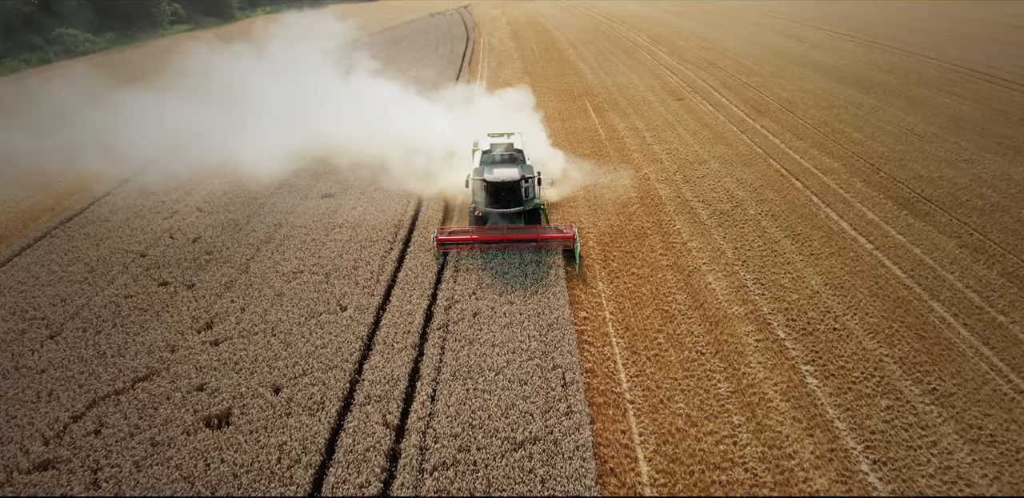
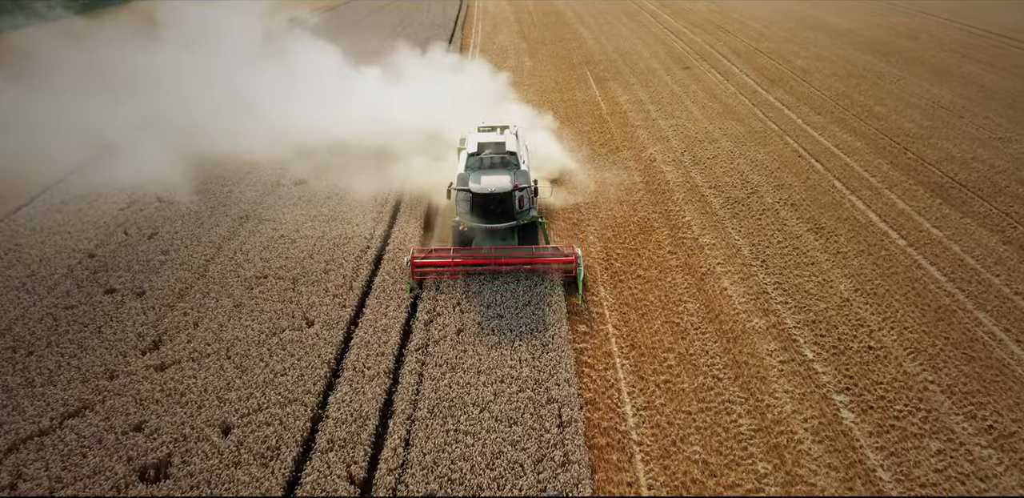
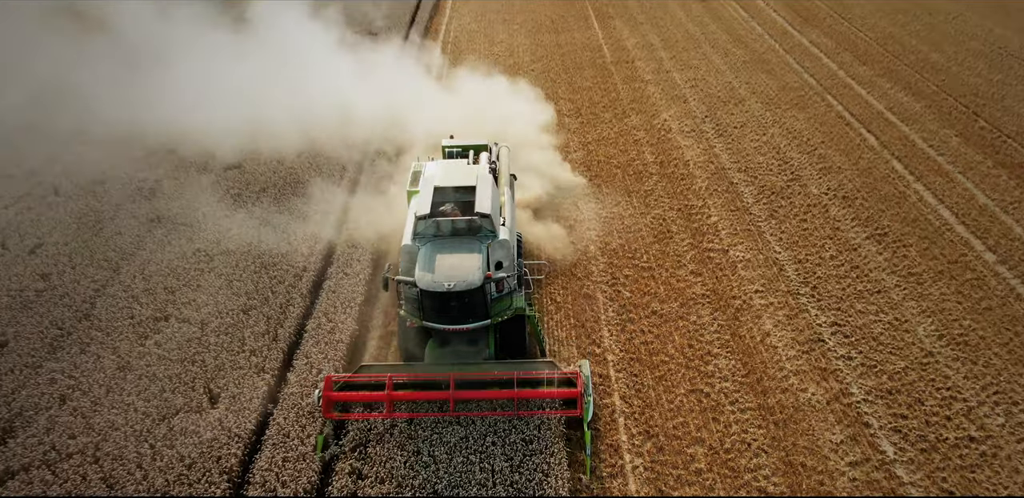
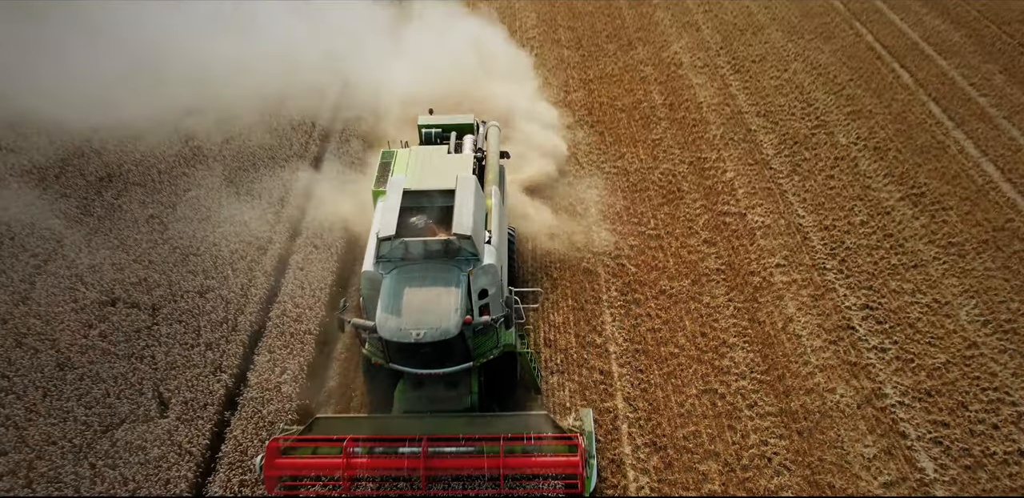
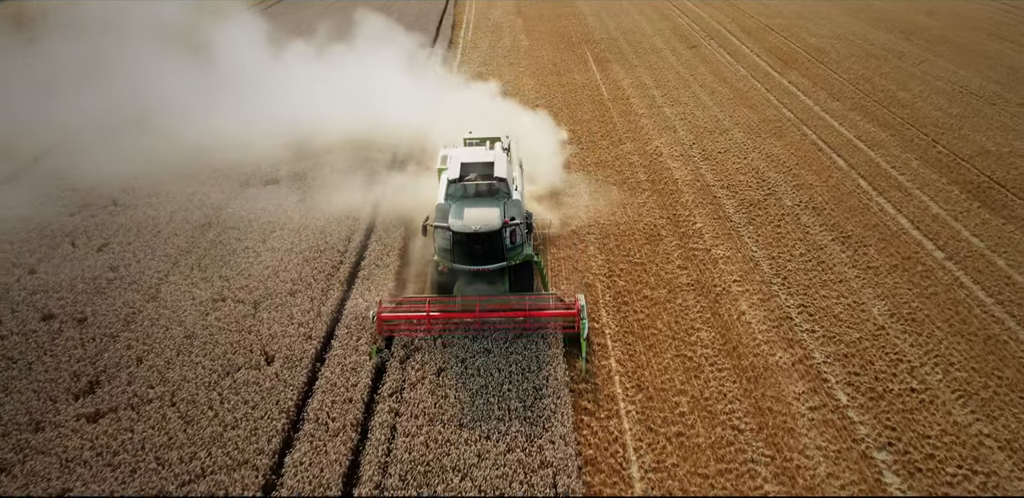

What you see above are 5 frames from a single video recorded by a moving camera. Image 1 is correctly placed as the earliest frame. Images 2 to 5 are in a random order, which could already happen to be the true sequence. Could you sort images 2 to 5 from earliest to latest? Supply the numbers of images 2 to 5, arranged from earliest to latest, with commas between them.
2, 5, 3, 4
